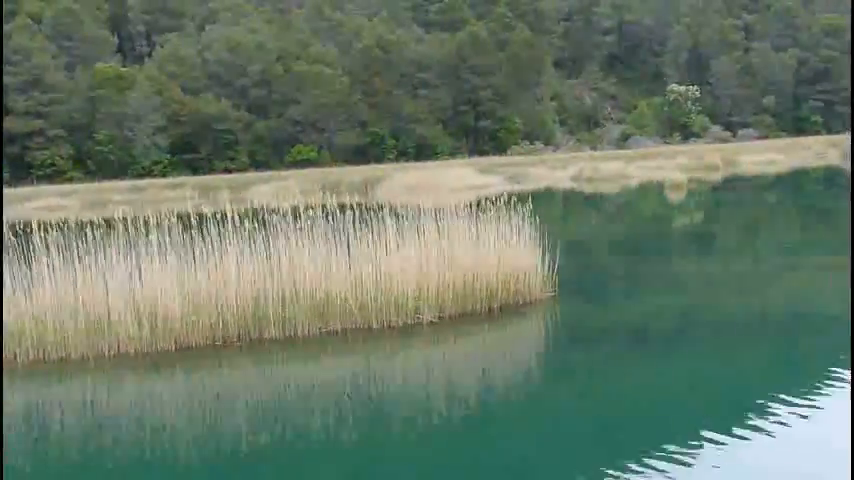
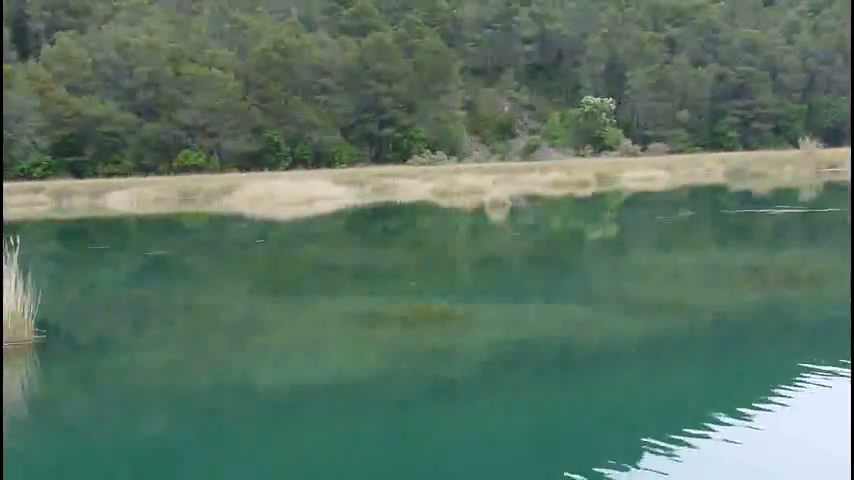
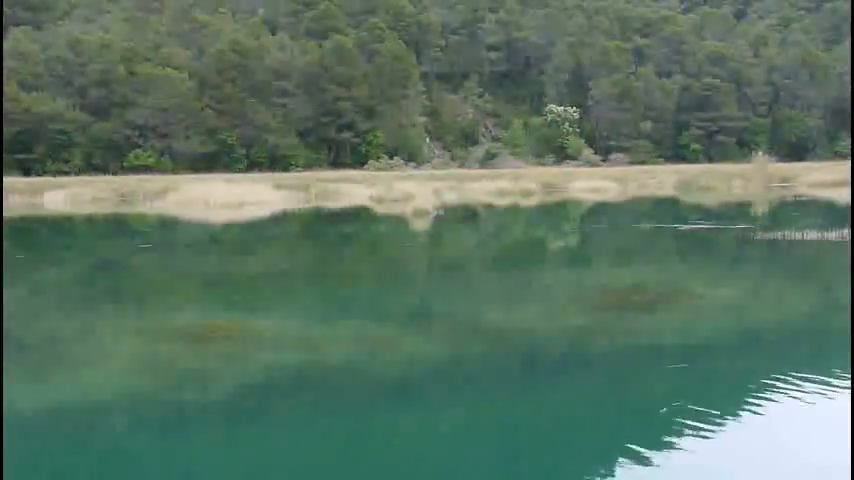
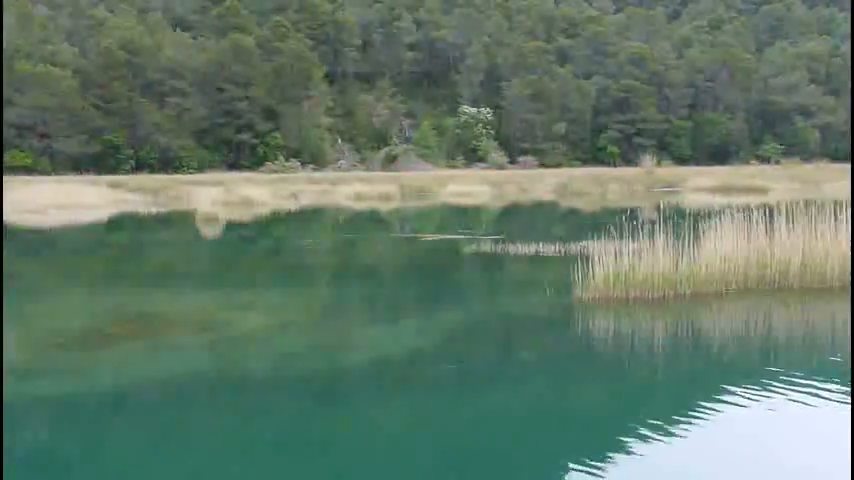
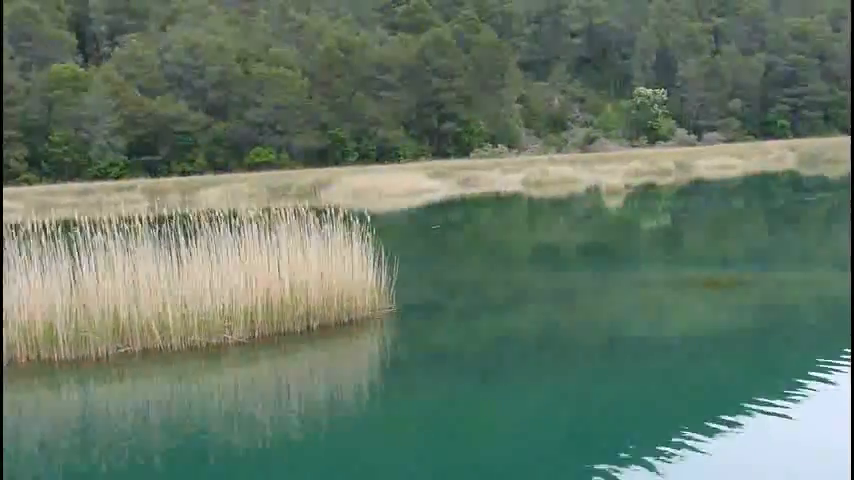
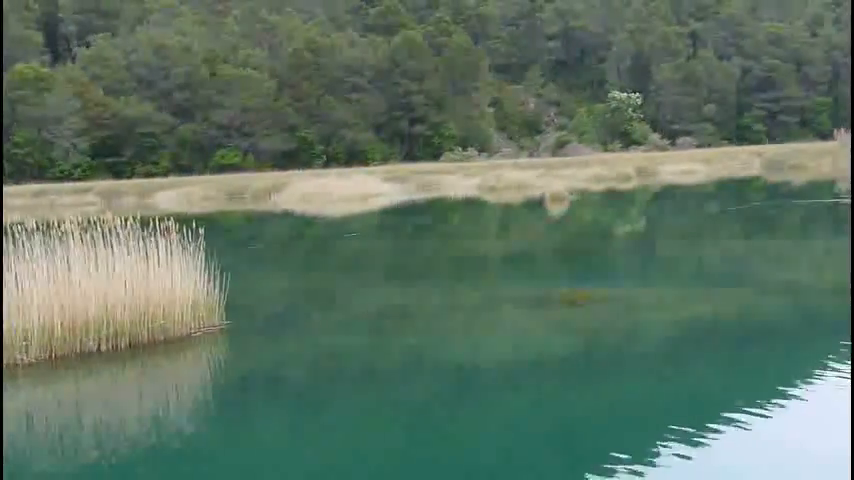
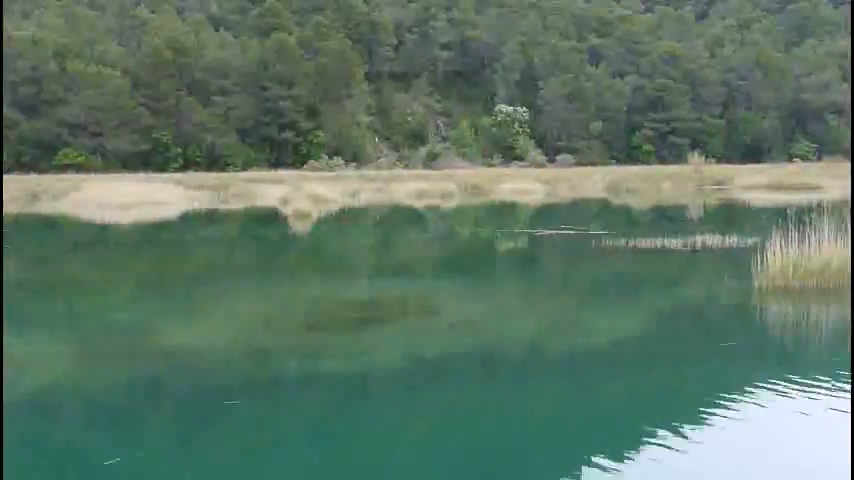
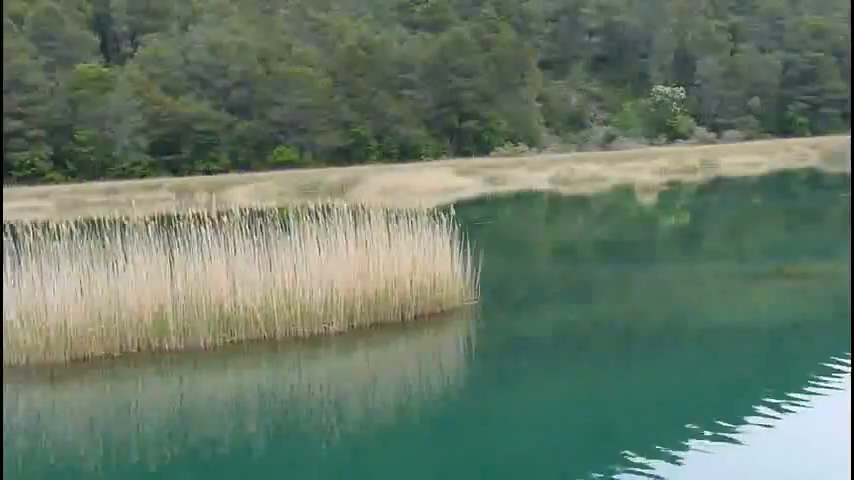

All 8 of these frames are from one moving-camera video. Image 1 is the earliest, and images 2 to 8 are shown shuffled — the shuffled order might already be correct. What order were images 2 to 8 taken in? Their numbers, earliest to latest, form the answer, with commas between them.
8, 5, 6, 2, 3, 7, 4
